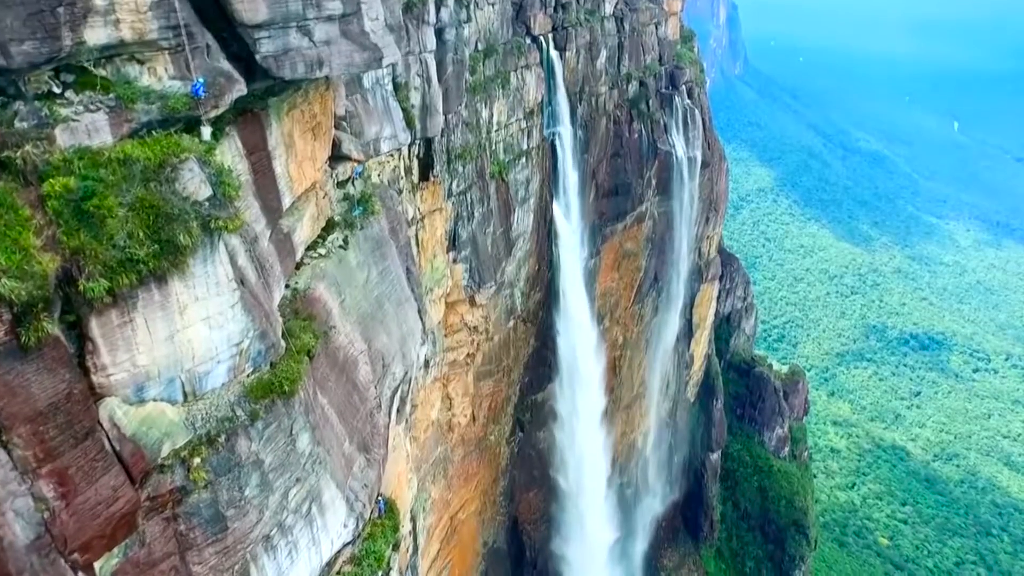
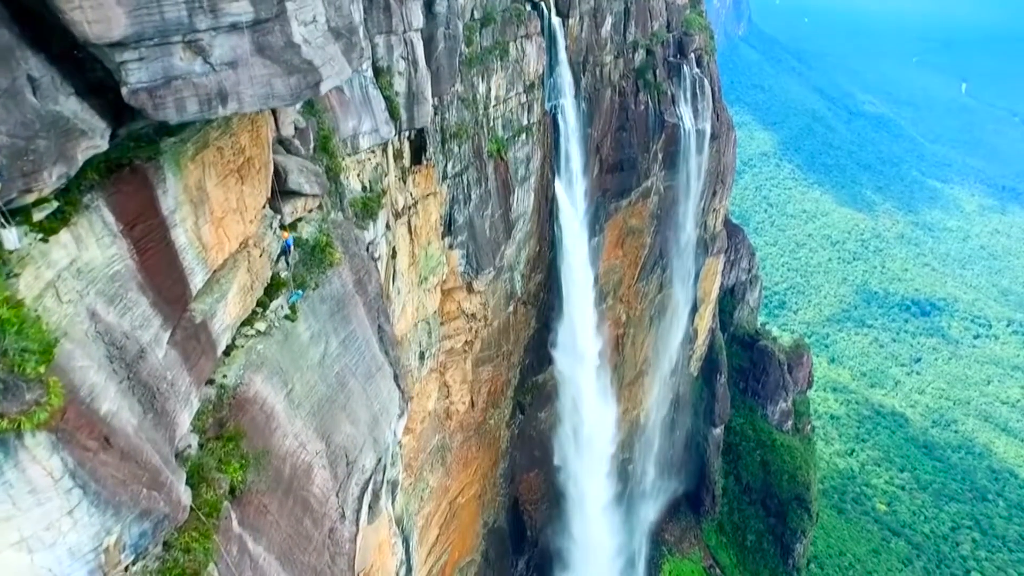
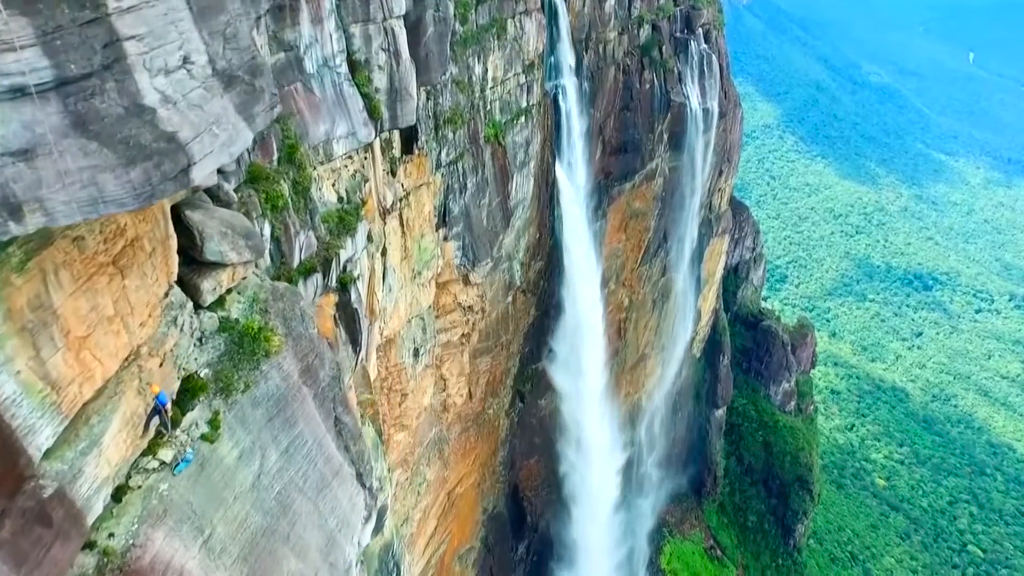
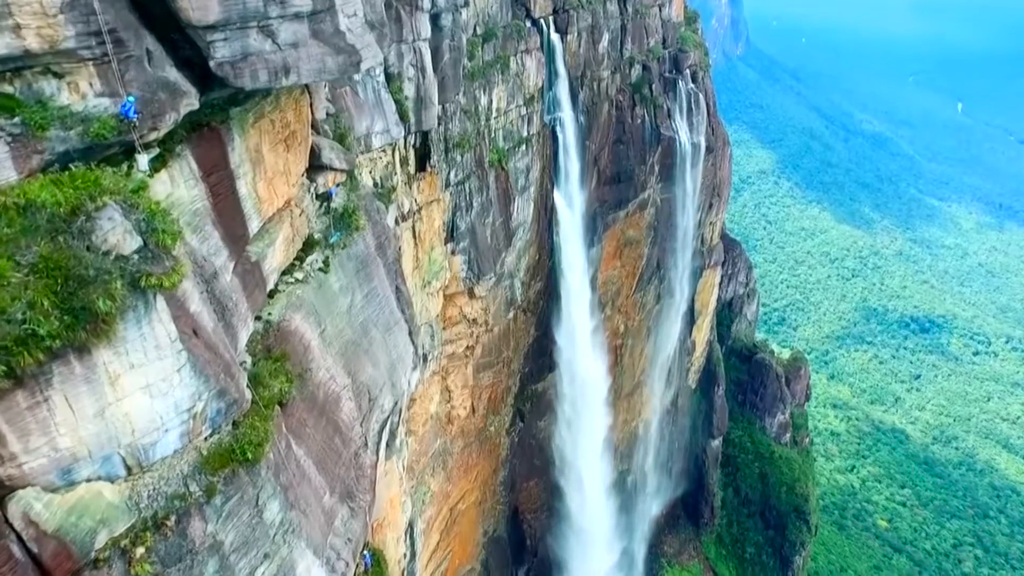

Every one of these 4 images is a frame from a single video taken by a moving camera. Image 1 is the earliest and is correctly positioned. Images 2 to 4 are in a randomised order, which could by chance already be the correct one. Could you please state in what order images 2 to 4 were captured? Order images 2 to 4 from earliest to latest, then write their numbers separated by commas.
4, 2, 3
